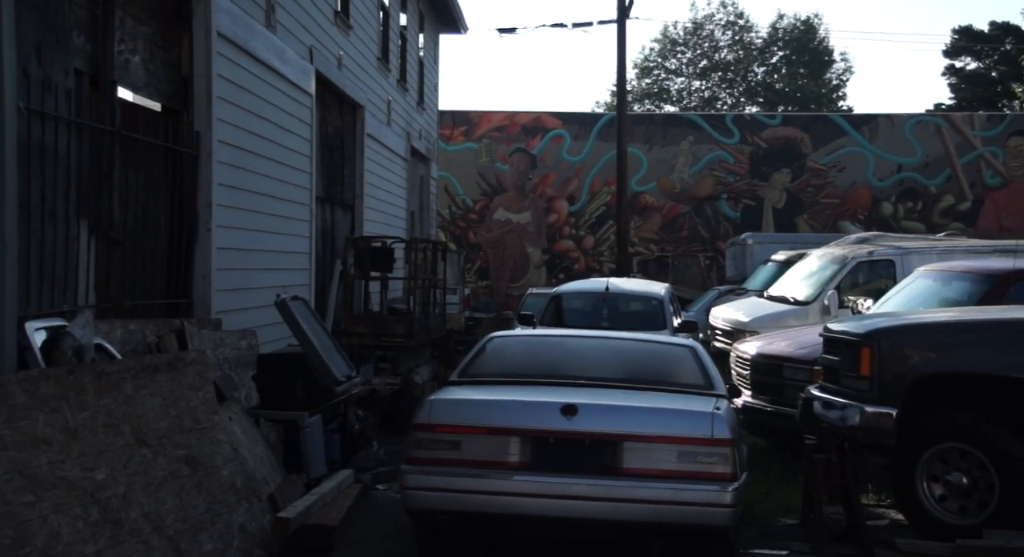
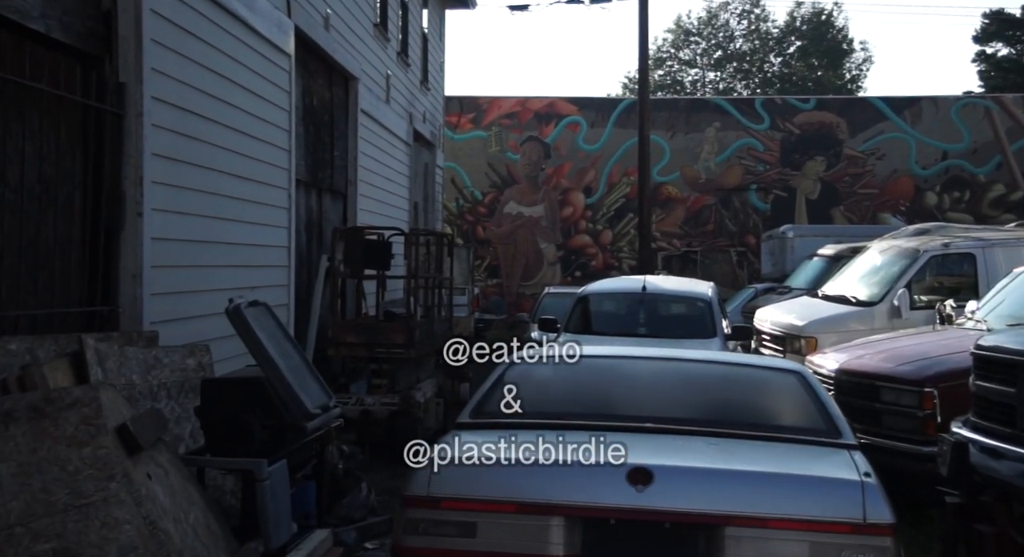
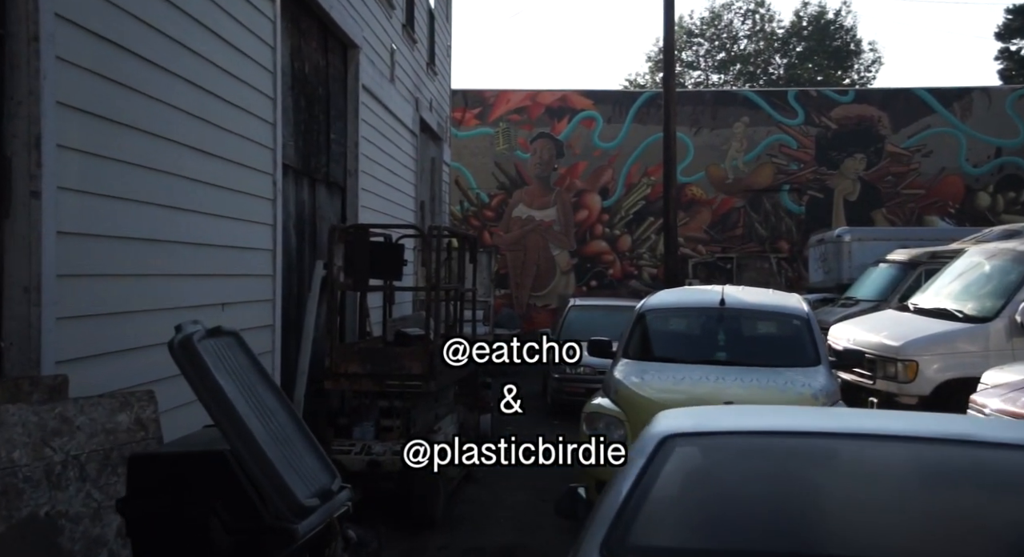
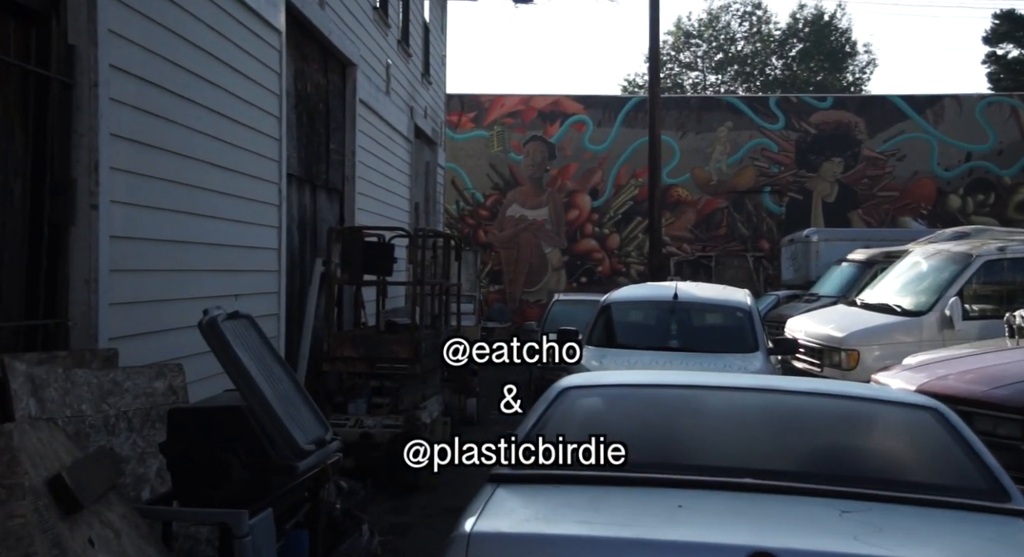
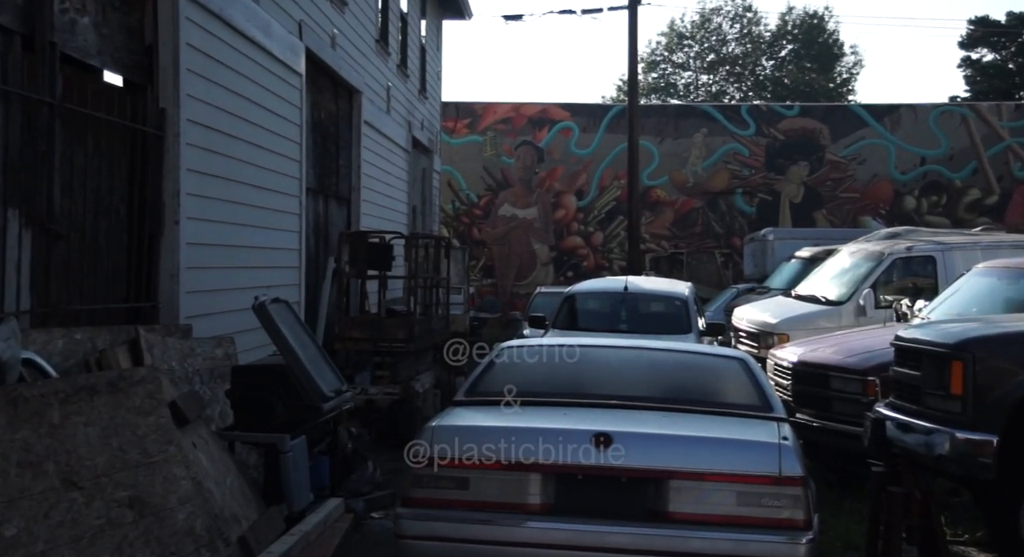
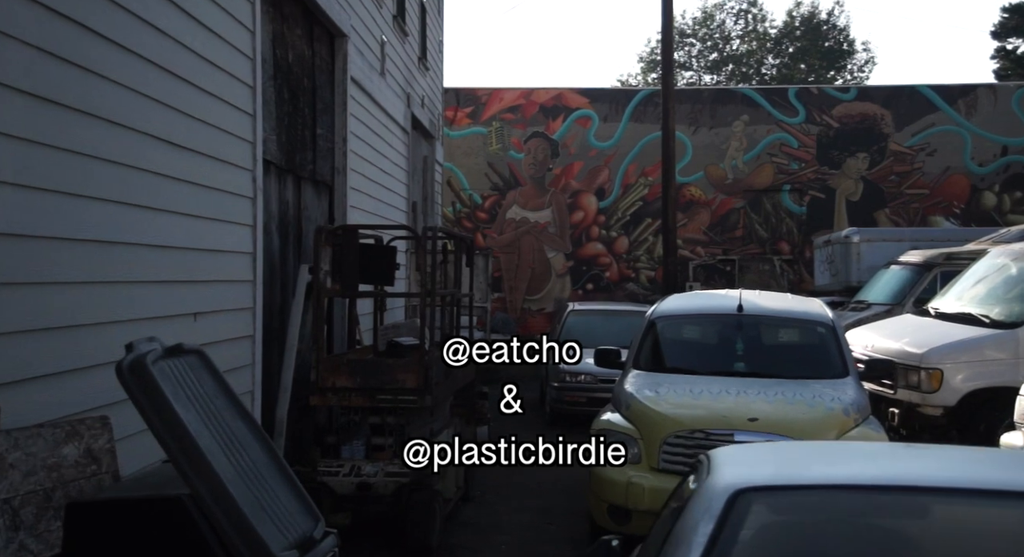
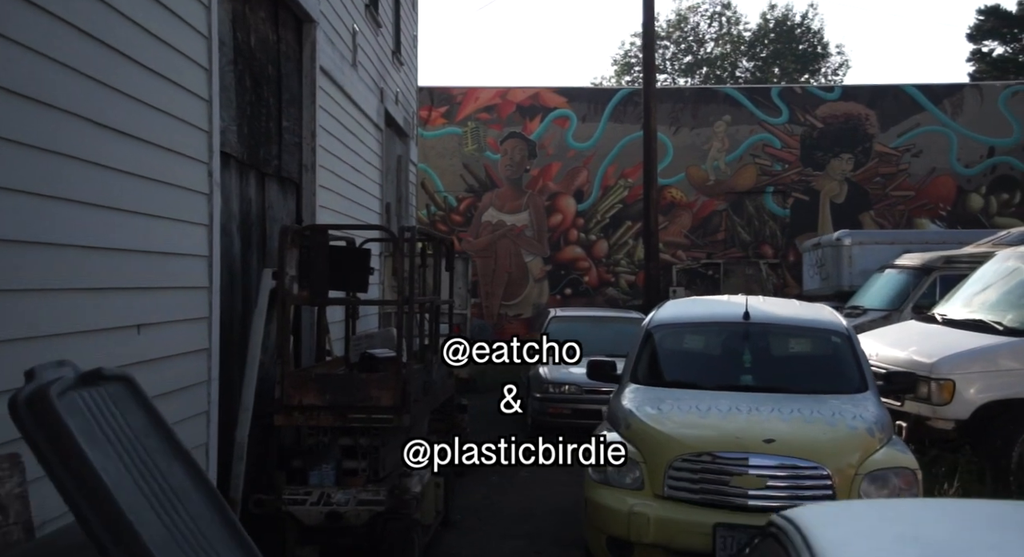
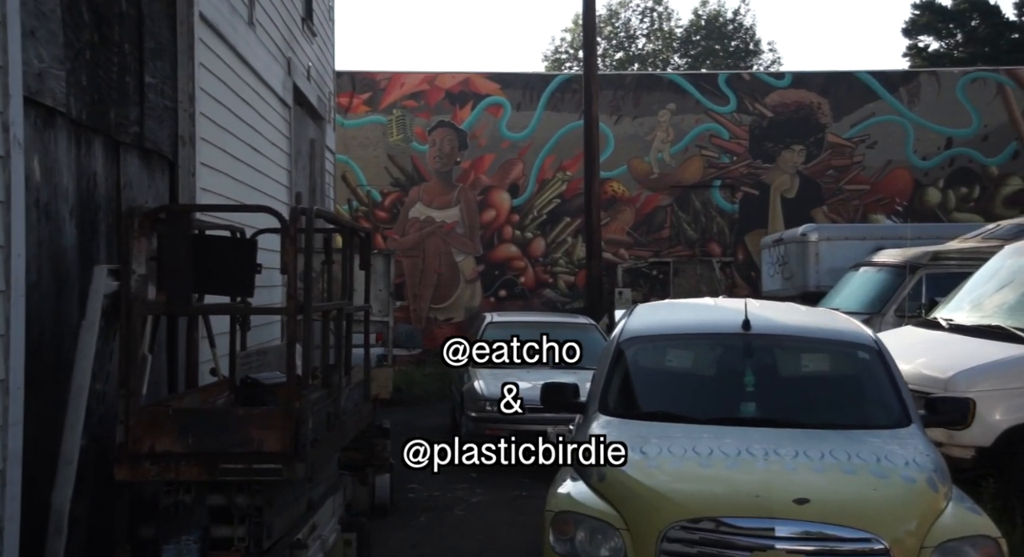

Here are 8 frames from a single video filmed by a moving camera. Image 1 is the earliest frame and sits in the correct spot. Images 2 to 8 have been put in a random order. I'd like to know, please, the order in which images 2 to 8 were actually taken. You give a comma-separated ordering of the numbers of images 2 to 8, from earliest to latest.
5, 2, 4, 3, 6, 7, 8
